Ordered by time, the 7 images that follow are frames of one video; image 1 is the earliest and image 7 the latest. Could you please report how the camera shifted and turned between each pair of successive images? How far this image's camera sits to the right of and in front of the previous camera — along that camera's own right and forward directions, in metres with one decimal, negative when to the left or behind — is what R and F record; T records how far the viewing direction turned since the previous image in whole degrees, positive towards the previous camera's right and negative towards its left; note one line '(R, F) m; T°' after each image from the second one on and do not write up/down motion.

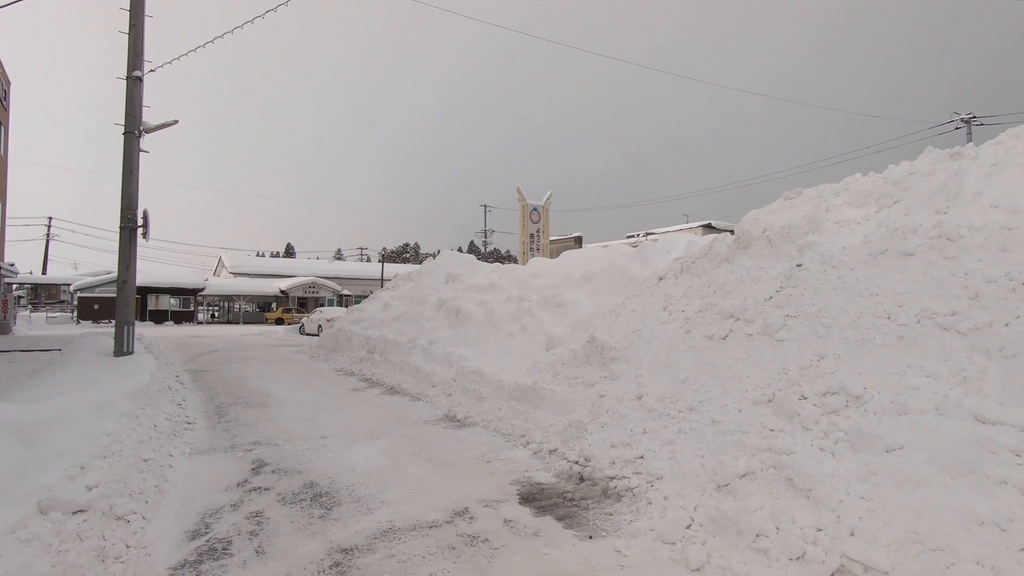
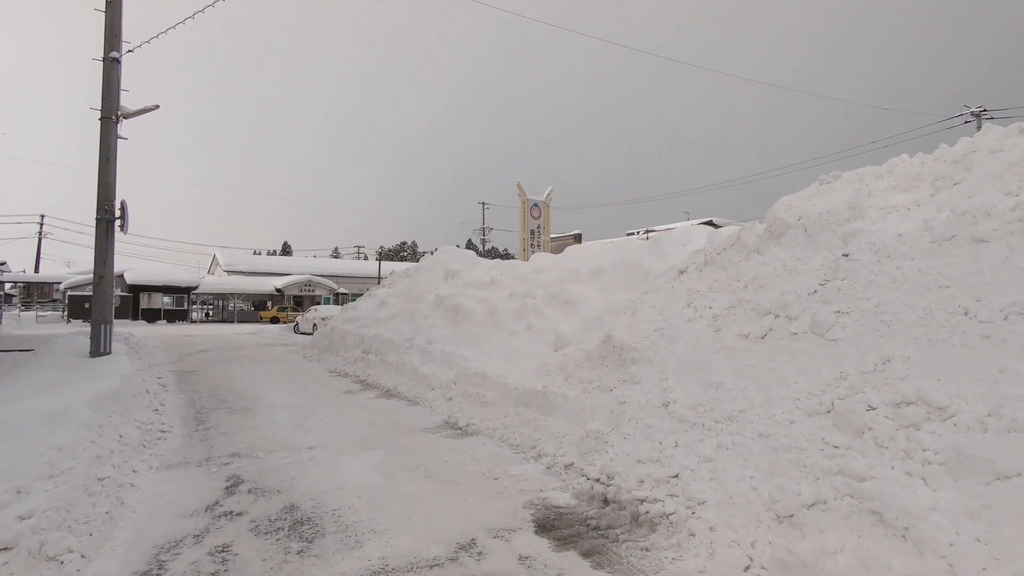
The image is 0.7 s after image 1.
(-0.1, +0.7) m; 0°
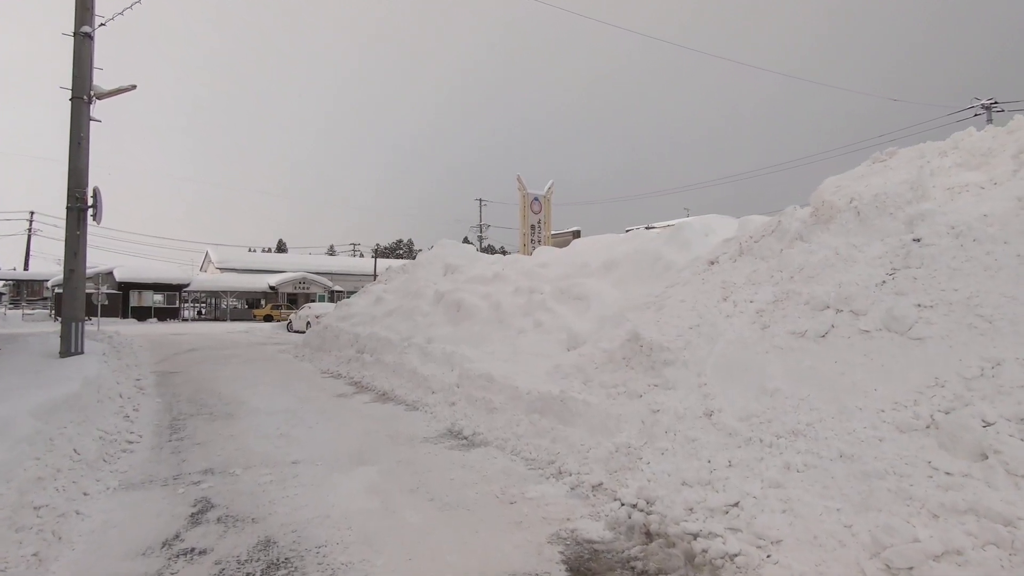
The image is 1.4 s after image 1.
(-0.2, +0.8) m; 0°
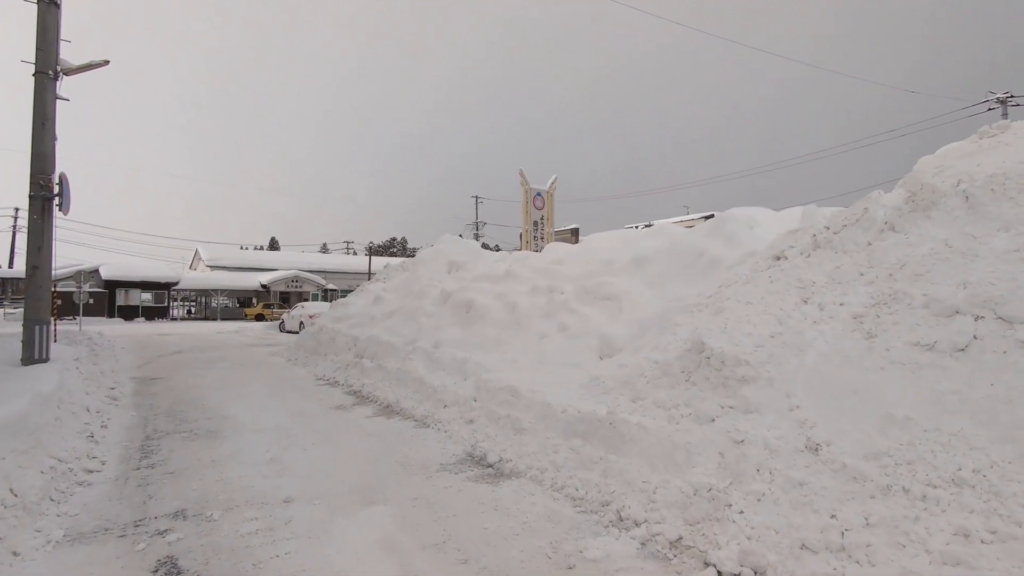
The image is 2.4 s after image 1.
(-0.4, +1.0) m; +1°
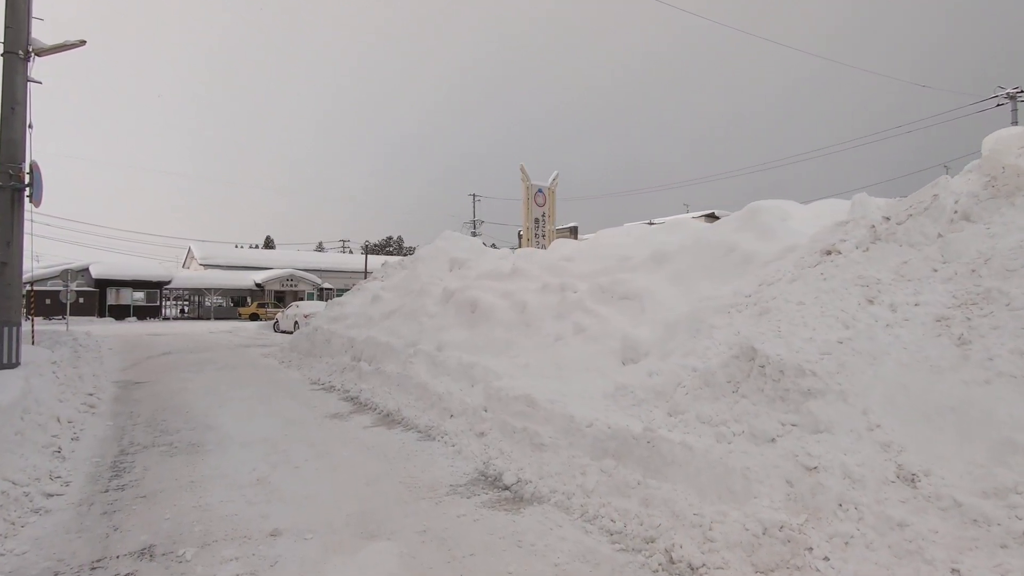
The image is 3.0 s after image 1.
(-0.2, +0.6) m; 0°
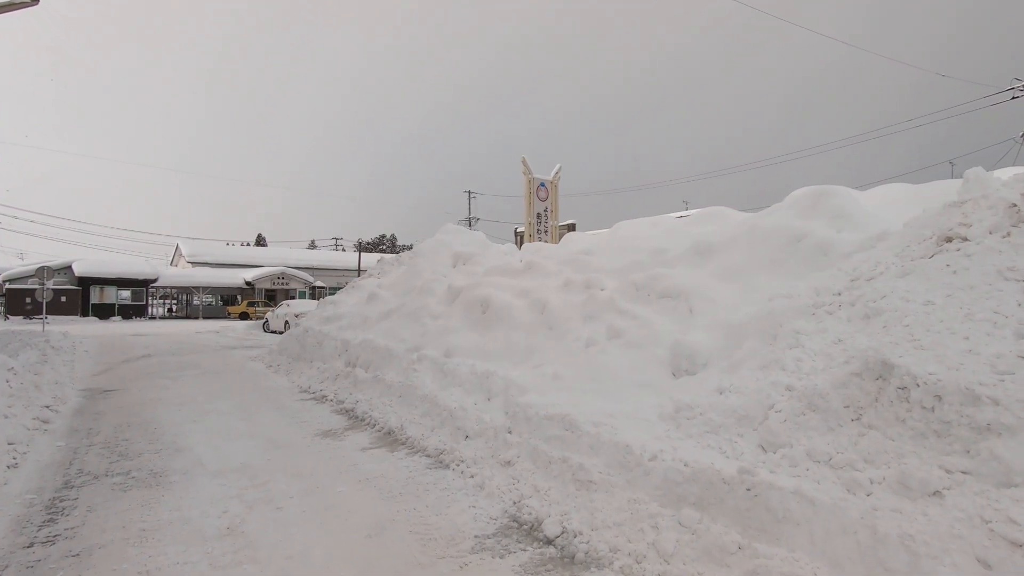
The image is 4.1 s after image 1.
(-0.3, +1.0) m; +1°
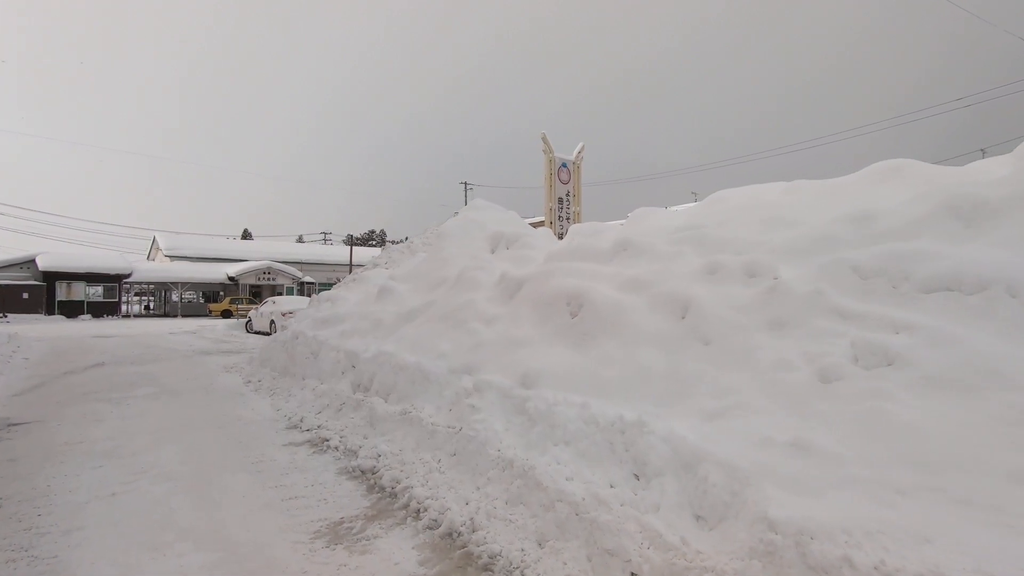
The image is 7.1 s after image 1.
(-1.1, +2.8) m; +1°
